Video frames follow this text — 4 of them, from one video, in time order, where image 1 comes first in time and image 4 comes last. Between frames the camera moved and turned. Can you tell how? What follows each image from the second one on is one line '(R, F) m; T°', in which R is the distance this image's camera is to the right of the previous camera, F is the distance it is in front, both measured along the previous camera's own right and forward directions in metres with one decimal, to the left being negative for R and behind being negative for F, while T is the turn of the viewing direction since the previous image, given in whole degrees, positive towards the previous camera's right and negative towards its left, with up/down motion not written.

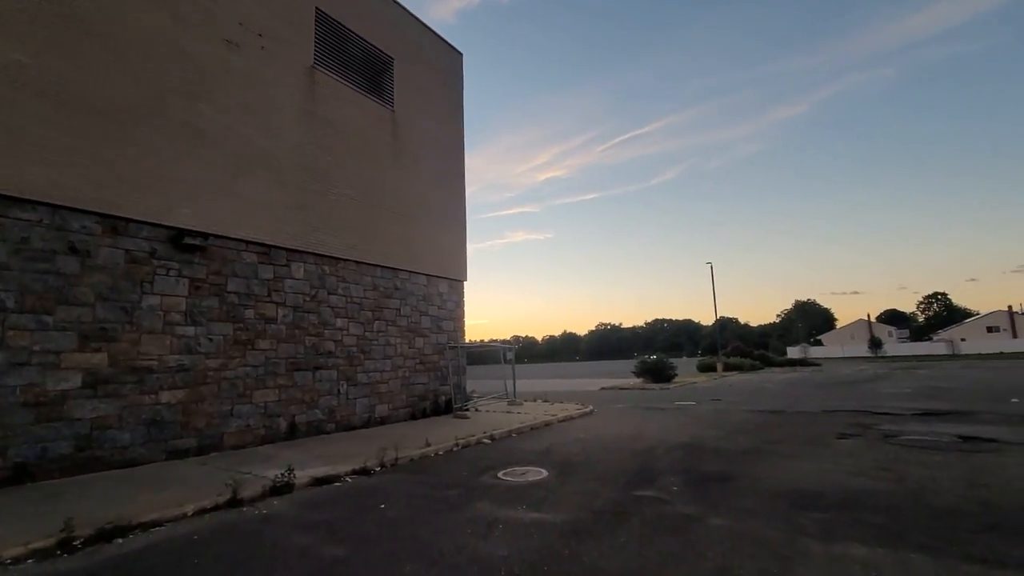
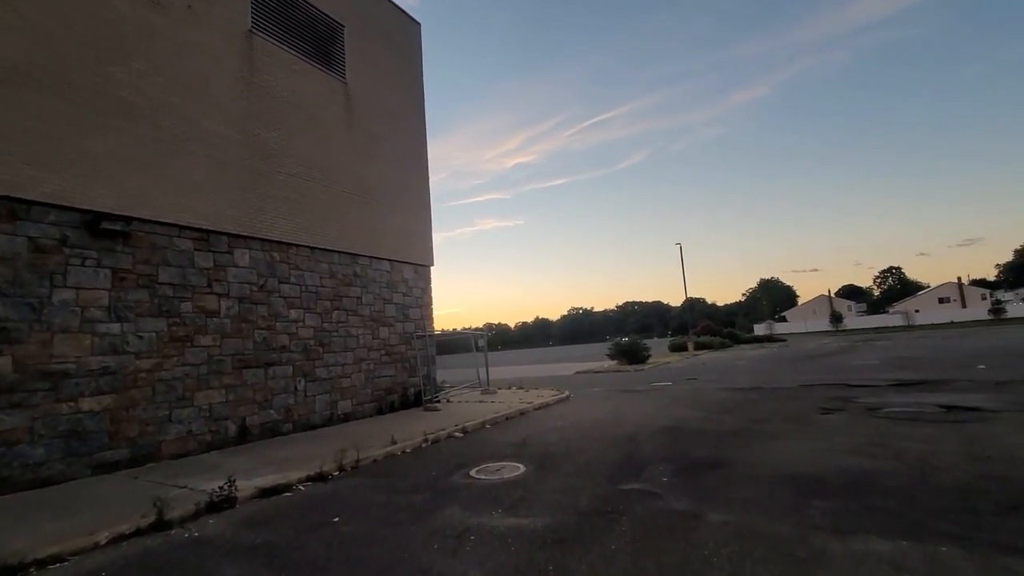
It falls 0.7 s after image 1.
(+0.1, +0.7) m; +3°
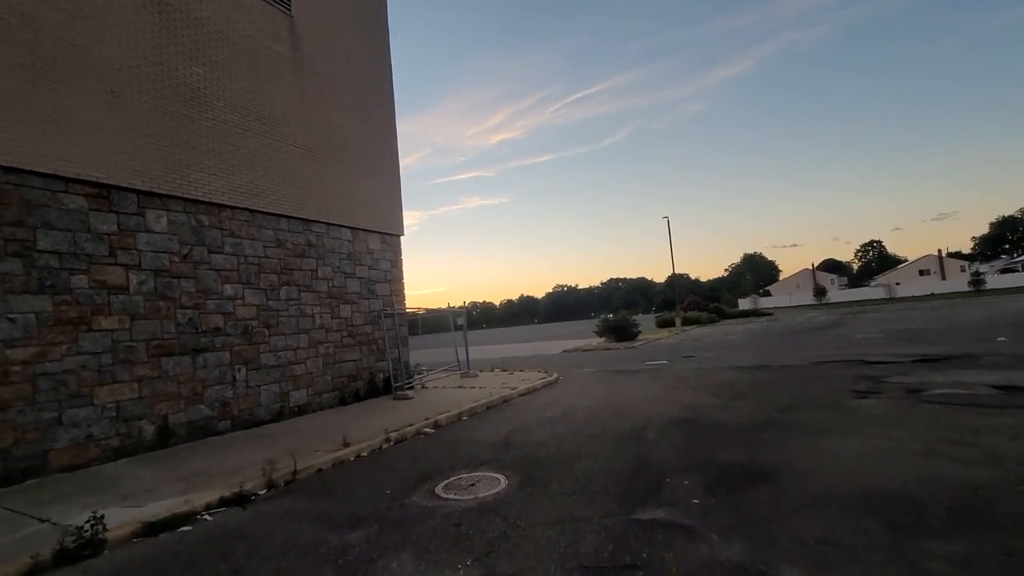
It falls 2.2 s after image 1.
(+0.1, +1.6) m; +2°
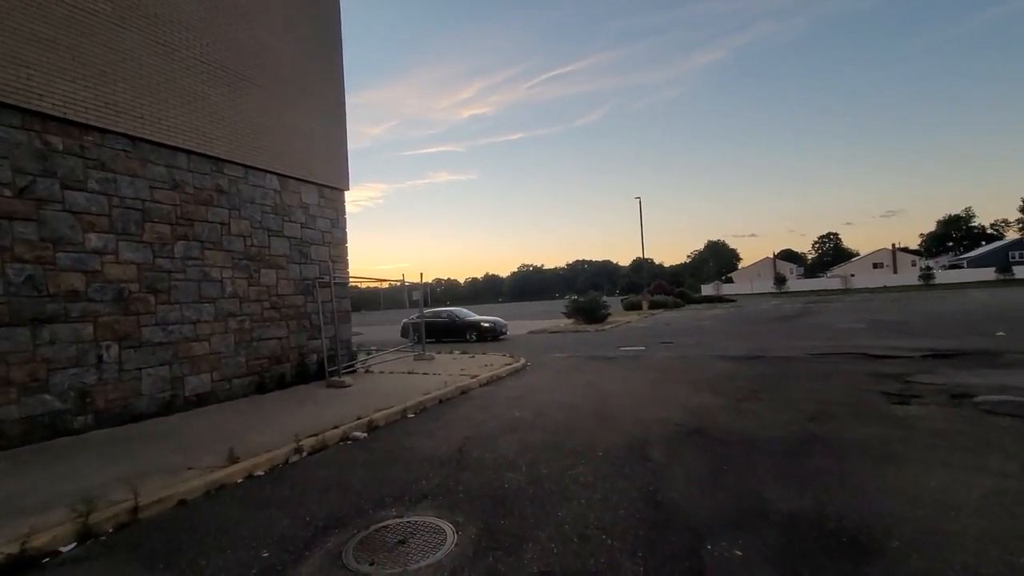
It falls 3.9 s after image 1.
(0.0, +1.8) m; +4°
